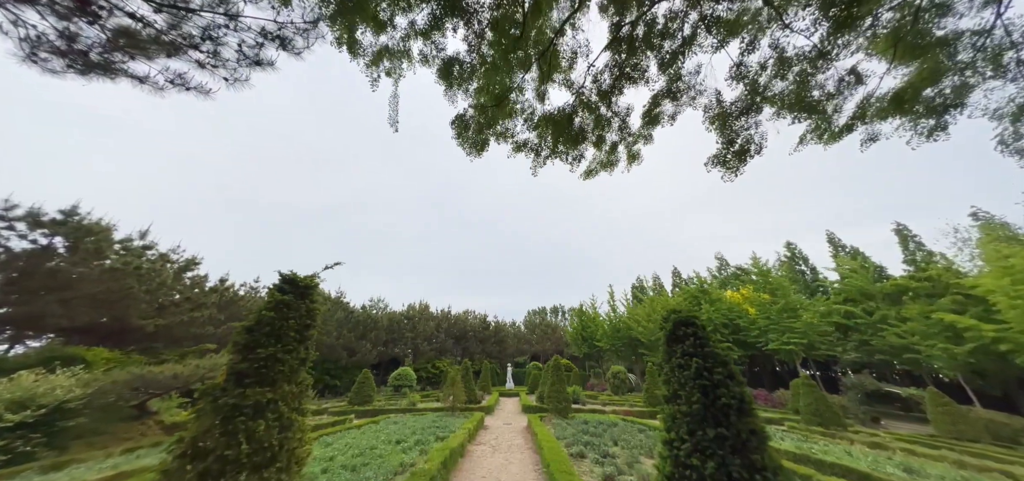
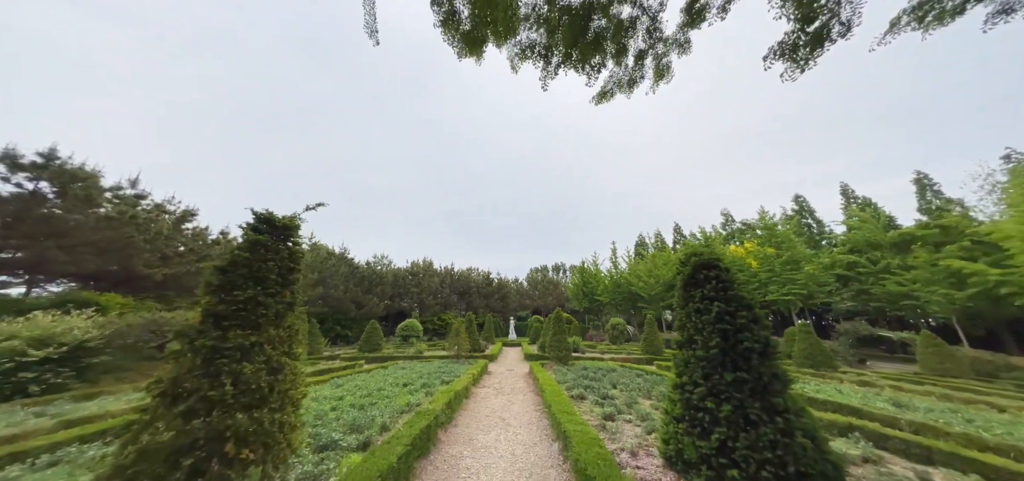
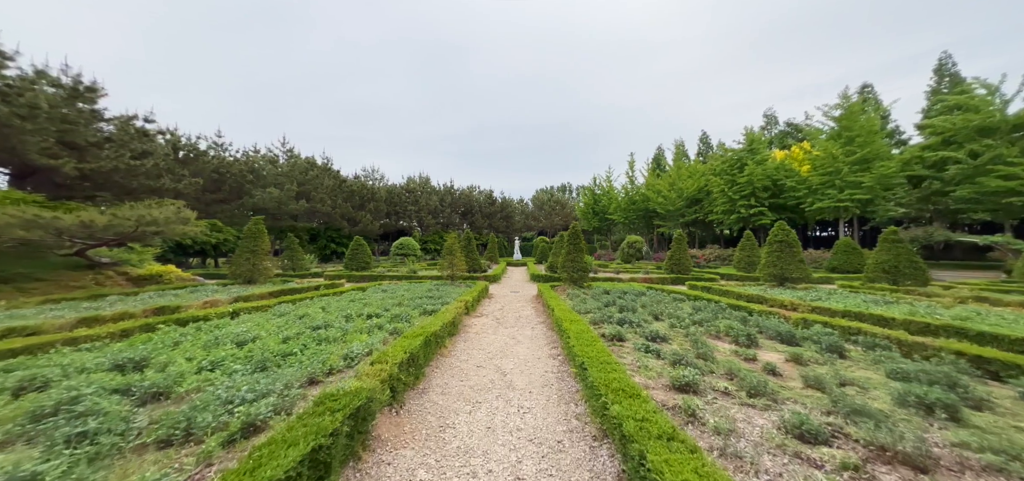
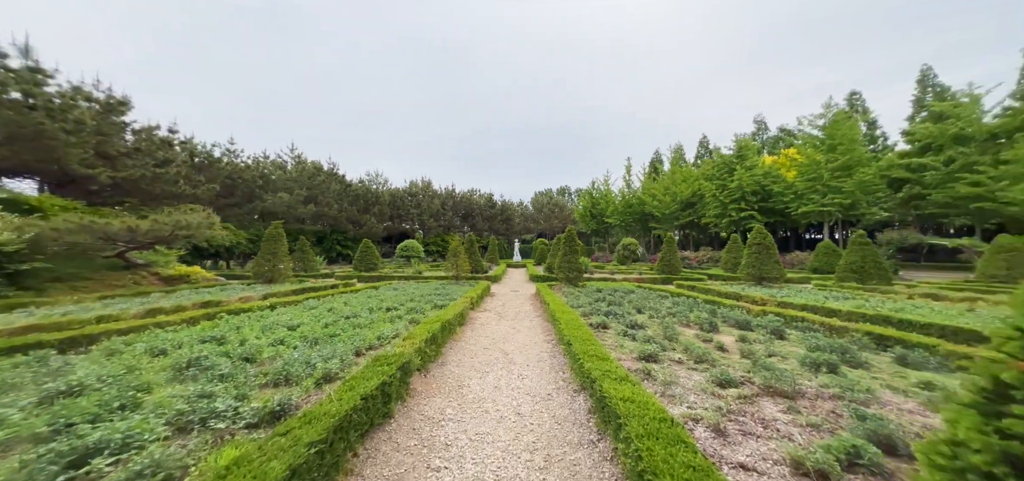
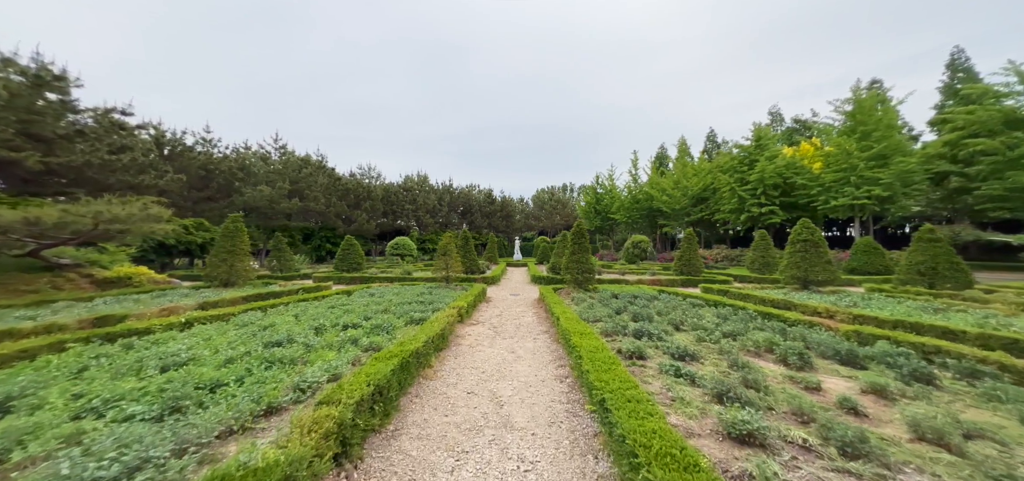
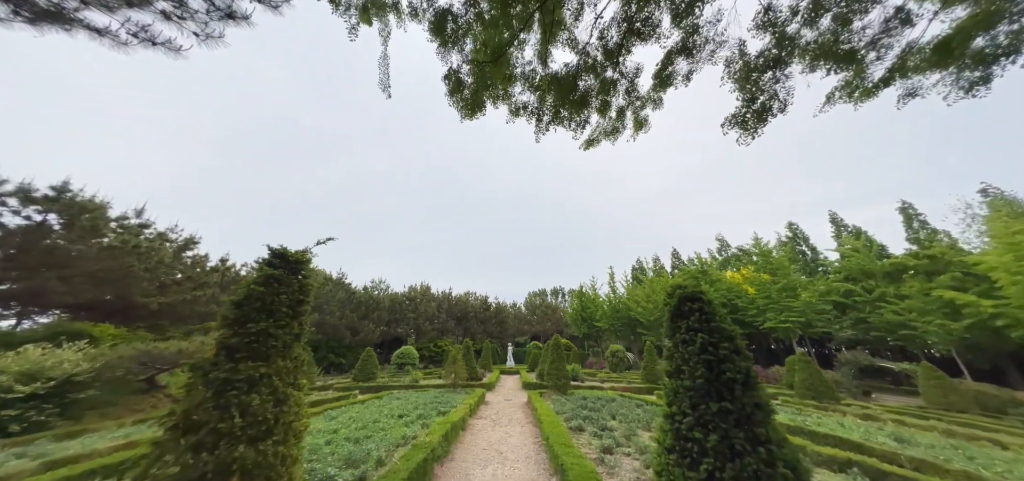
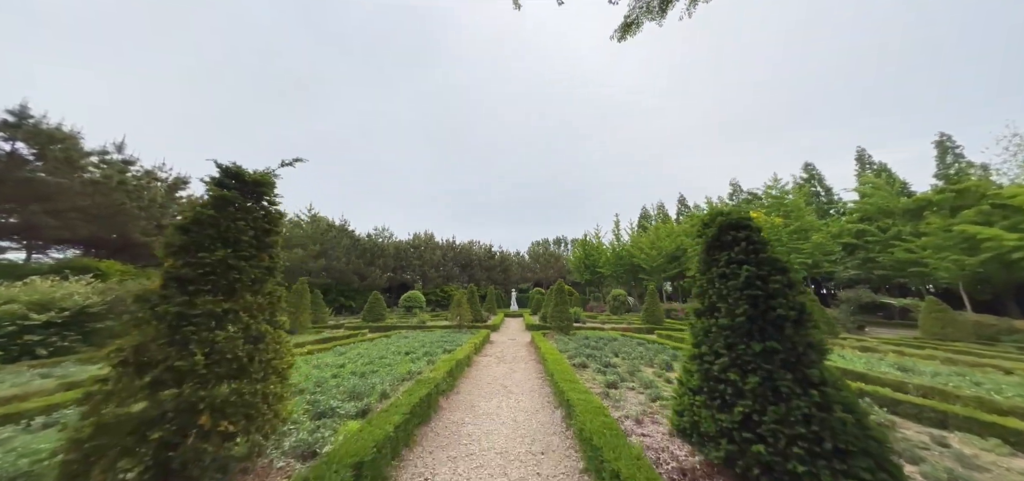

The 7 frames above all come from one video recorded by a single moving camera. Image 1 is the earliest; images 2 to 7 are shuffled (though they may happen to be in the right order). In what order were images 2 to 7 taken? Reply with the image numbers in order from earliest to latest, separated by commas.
6, 2, 7, 4, 3, 5
